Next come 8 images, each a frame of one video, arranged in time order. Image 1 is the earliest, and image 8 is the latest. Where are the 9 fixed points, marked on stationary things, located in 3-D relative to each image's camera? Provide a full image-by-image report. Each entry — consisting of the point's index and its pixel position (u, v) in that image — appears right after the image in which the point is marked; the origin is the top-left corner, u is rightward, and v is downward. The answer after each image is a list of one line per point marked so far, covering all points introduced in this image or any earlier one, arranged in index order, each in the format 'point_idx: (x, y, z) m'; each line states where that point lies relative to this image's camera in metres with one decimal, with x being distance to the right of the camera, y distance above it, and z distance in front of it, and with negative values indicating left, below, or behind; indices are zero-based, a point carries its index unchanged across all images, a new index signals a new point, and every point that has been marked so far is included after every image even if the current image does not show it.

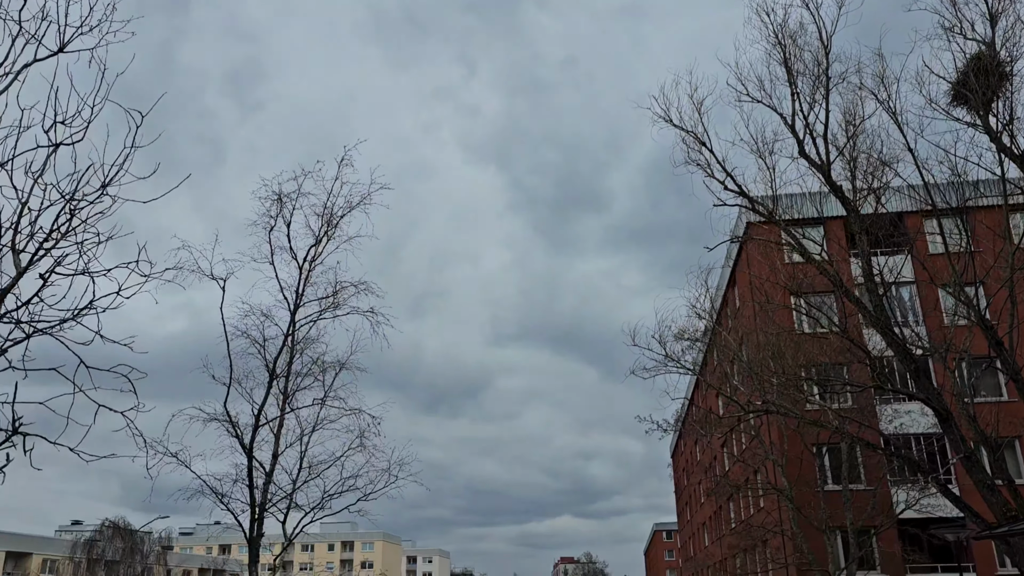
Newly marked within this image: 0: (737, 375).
0: (+5.3, -2.0, +19.5) m
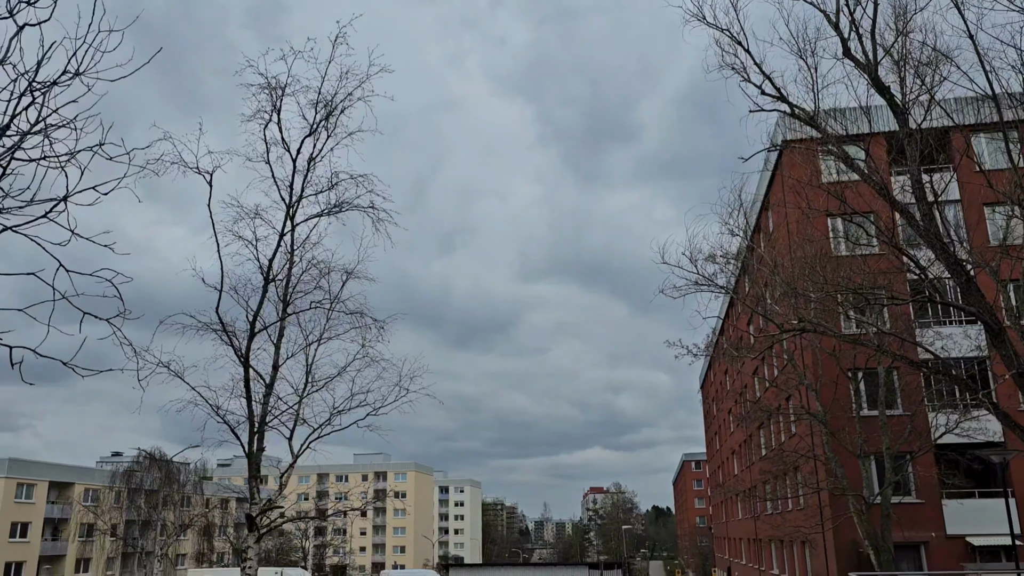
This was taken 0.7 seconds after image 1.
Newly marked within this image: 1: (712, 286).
0: (+5.9, -0.2, +18.7) m
1: (+4.1, +0.1, +16.5) m
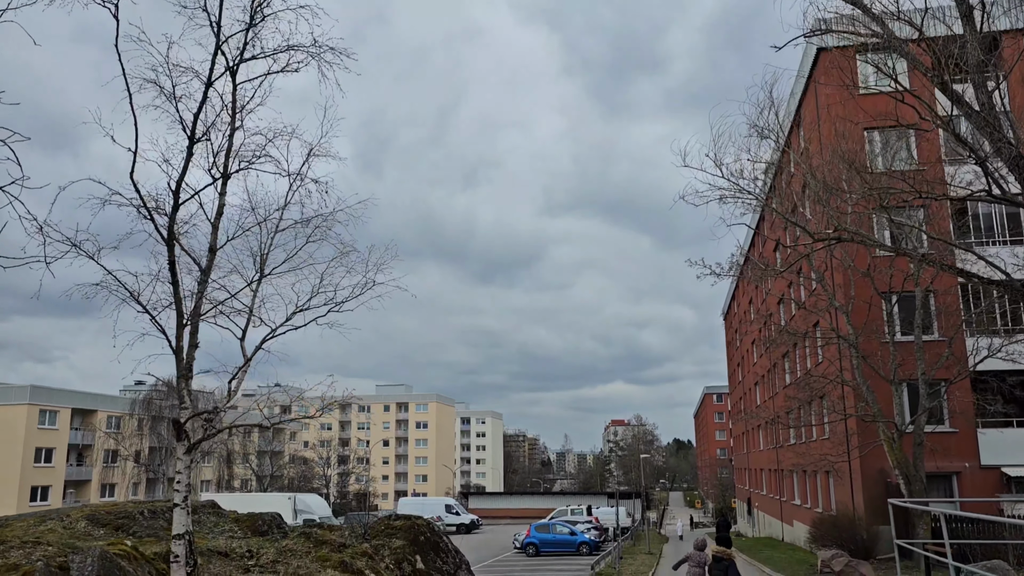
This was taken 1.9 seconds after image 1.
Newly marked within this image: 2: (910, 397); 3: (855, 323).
0: (+6.1, +1.6, +17.4) m
1: (+4.2, +1.7, +15.2) m
2: (+9.6, -2.6, +19.9) m
3: (+8.2, -0.8, +19.7) m
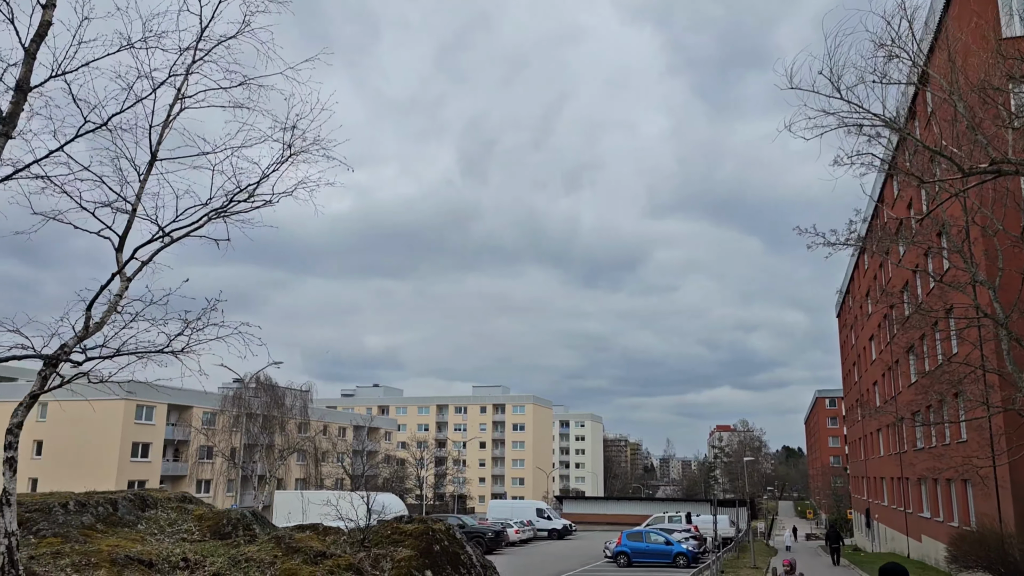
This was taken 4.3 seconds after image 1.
0: (+7.4, +2.2, +14.5) m
1: (+5.3, +2.3, +12.5) m
2: (+11.2, -2.0, +16.4) m
3: (+9.8, -0.3, +16.5) m
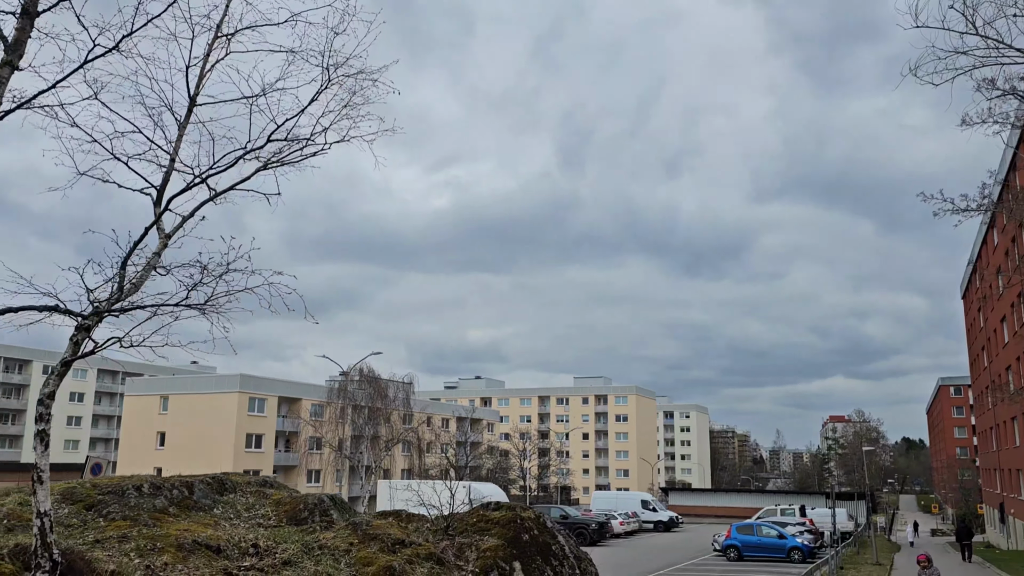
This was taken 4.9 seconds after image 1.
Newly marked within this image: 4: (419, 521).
0: (+8.9, +2.7, +12.9) m
1: (+6.6, +2.7, +11.2) m
2: (+13.0, -1.4, +14.4) m
3: (+11.6, +0.3, +14.6) m
4: (-0.7, -1.9, +6.6) m
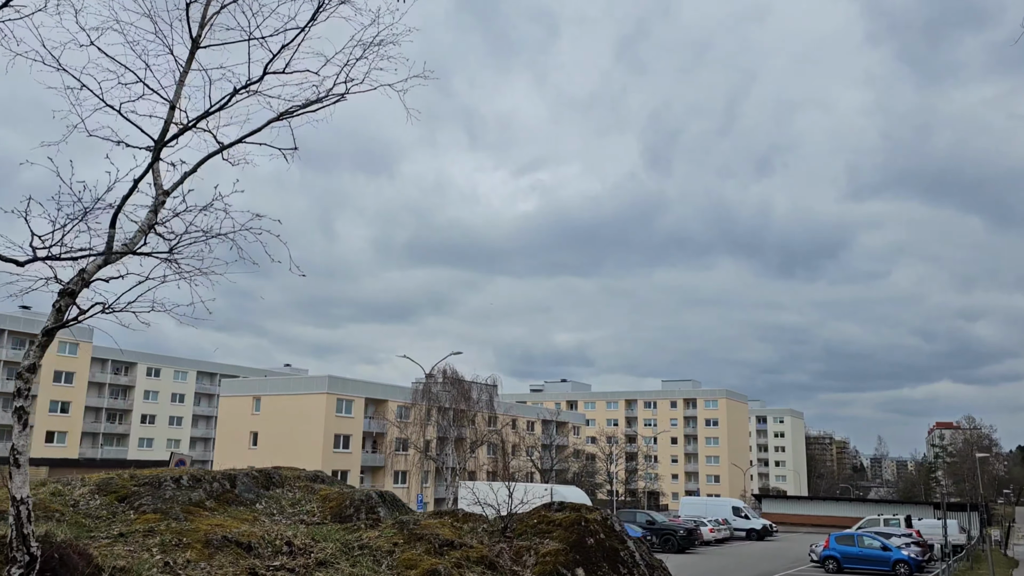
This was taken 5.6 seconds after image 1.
0: (+10.0, +2.9, +11.3) m
1: (+7.4, +2.9, +9.9) m
2: (+14.2, -1.2, +12.4) m
3: (+12.8, +0.6, +12.8) m
4: (-0.3, -1.7, +6.1) m
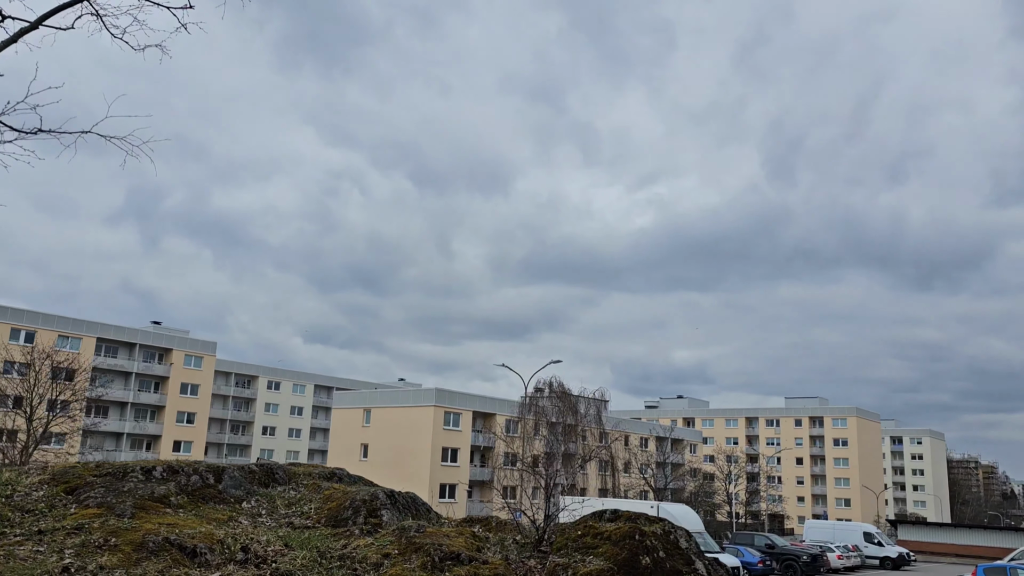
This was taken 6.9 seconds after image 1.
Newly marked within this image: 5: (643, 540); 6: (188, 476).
0: (+10.8, +3.2, +8.8) m
1: (+8.1, +3.2, +7.7) m
2: (+15.2, -0.9, +9.2) m
3: (+13.8, +0.8, +9.8) m
4: (0.0, -1.5, +5.0) m
5: (+0.7, -1.4, +4.5) m
6: (-2.0, -1.2, +5.3) m
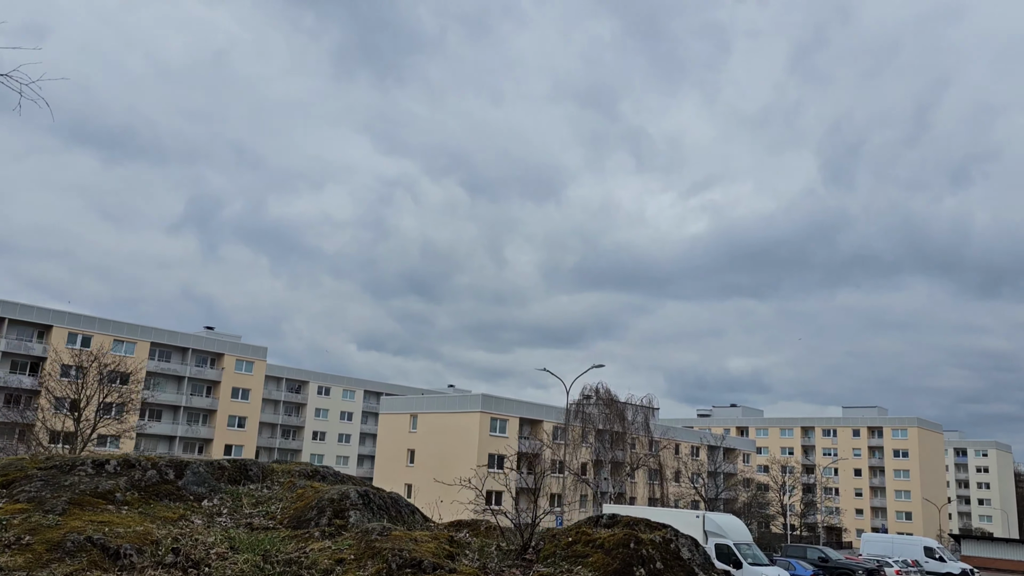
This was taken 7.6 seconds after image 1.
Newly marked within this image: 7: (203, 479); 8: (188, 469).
0: (+11.0, +3.3, +7.7) m
1: (+8.2, +3.3, +6.8) m
2: (+15.4, -0.8, +7.8) m
3: (+14.1, +0.9, +8.4) m
4: (-0.1, -1.3, +4.5) m
5: (+0.6, -1.2, +4.0) m
6: (-2.0, -1.1, +4.9) m
7: (-1.7, -1.2, +5.1) m
8: (-1.8, -1.1, +5.1) m
